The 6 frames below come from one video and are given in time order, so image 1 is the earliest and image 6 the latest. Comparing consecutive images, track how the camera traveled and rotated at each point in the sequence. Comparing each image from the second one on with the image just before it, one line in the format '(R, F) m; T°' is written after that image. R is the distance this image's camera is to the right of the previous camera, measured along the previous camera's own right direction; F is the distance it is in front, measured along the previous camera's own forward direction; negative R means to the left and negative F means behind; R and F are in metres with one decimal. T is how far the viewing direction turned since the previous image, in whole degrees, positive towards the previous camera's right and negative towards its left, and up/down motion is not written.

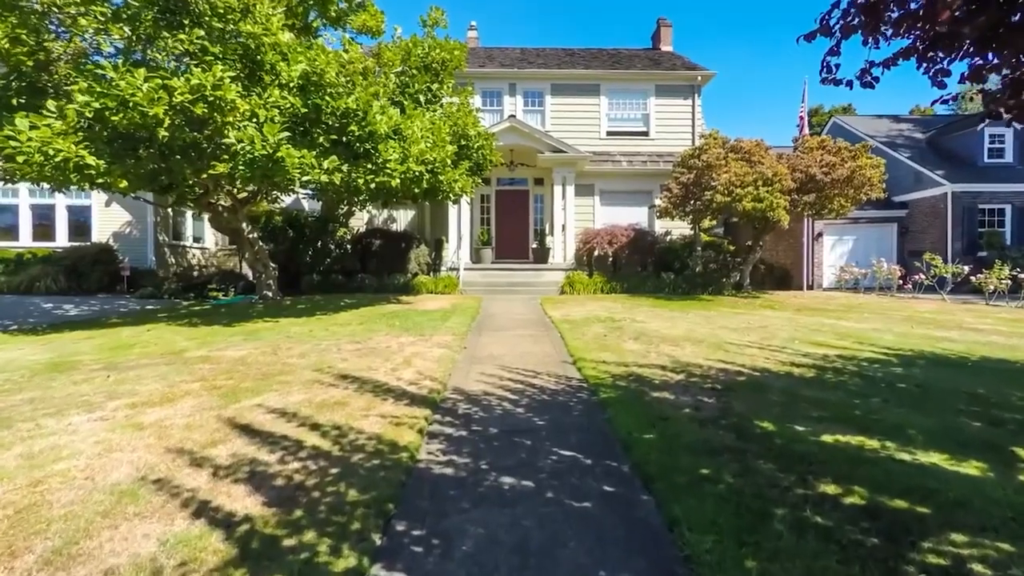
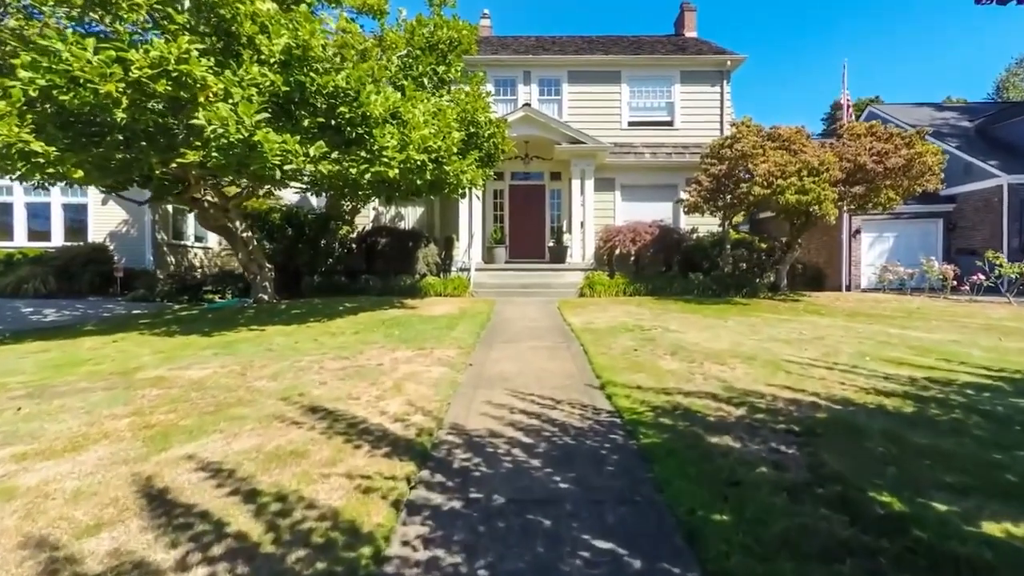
(0.0, +1.4) m; -2°
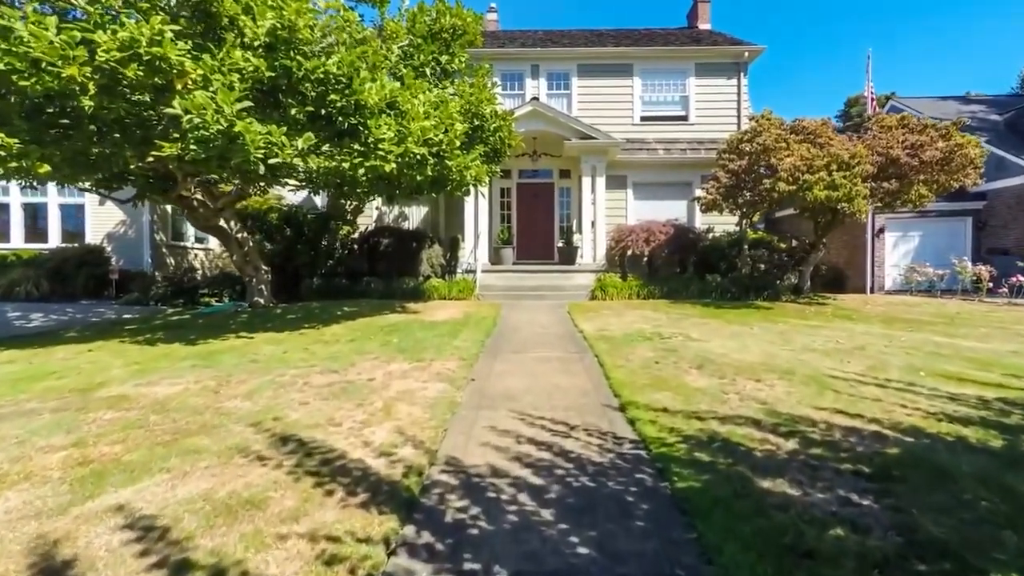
(0.0, +0.8) m; -1°
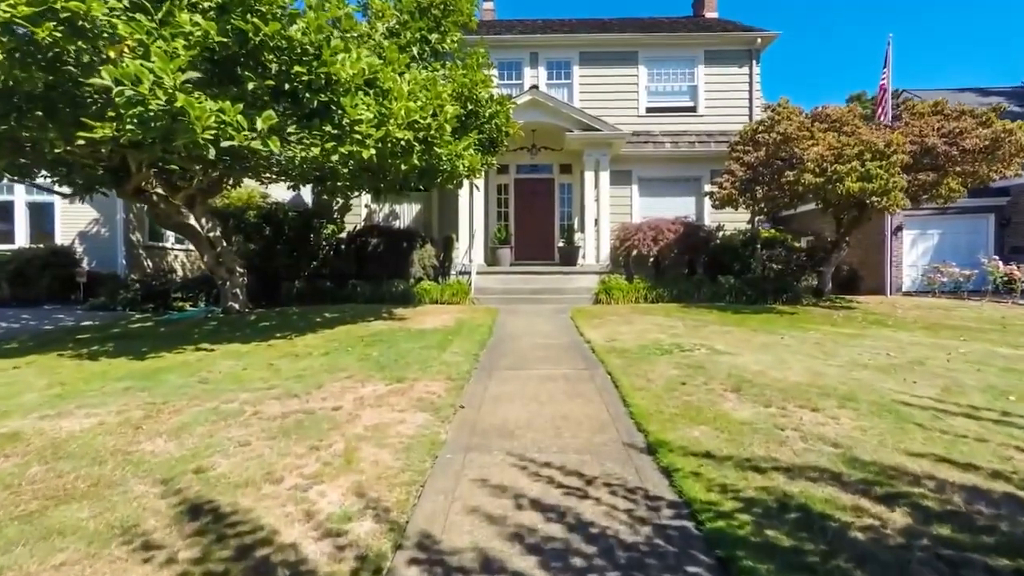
(0.0, +1.2) m; 0°
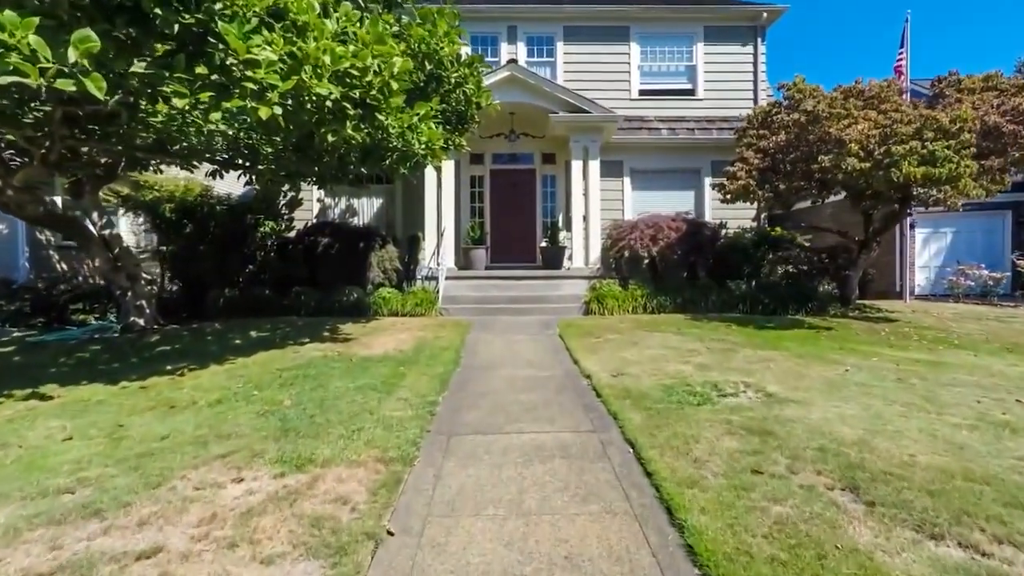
(+0.1, +2.4) m; +2°
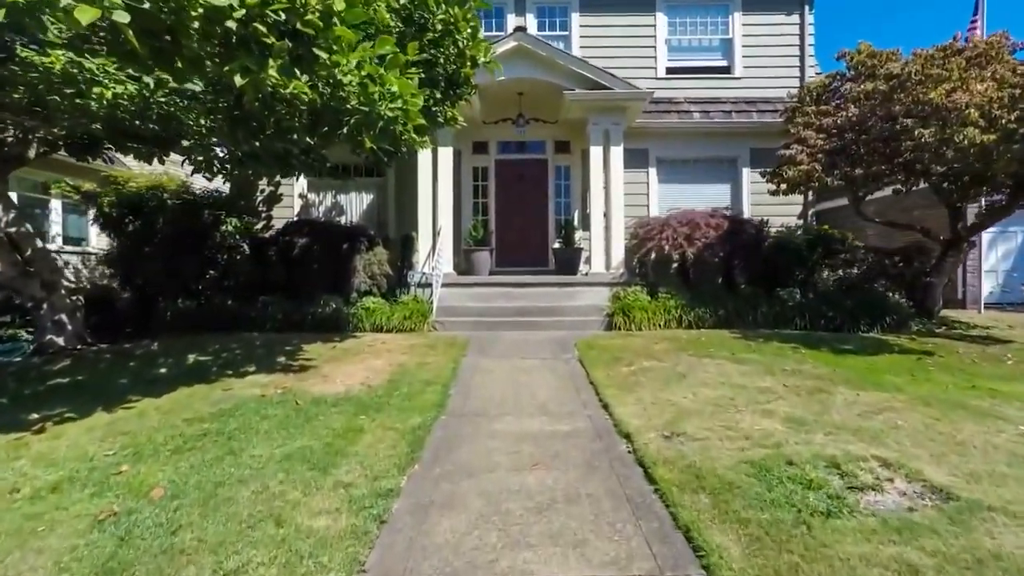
(+0.1, +2.2) m; -1°
